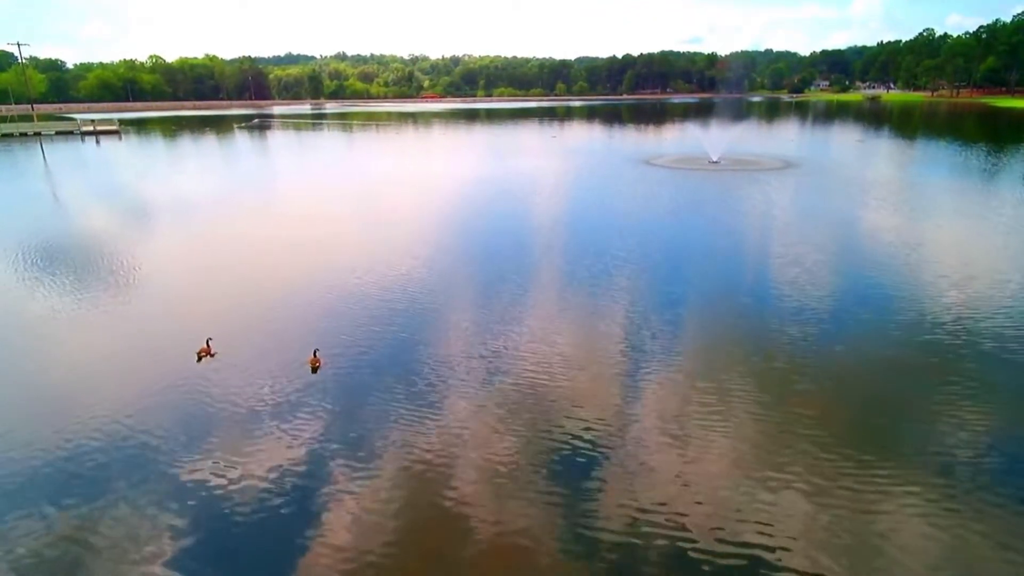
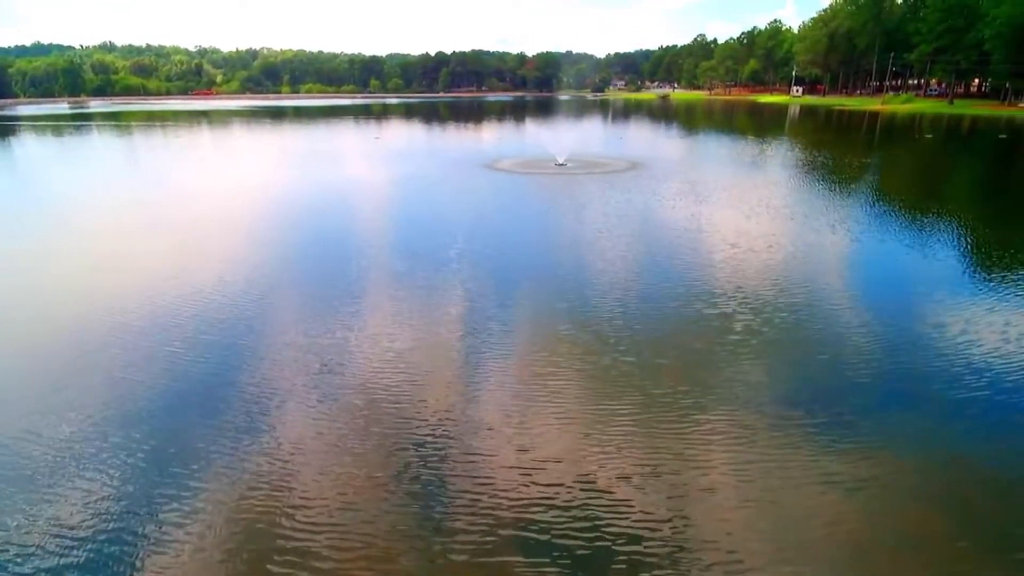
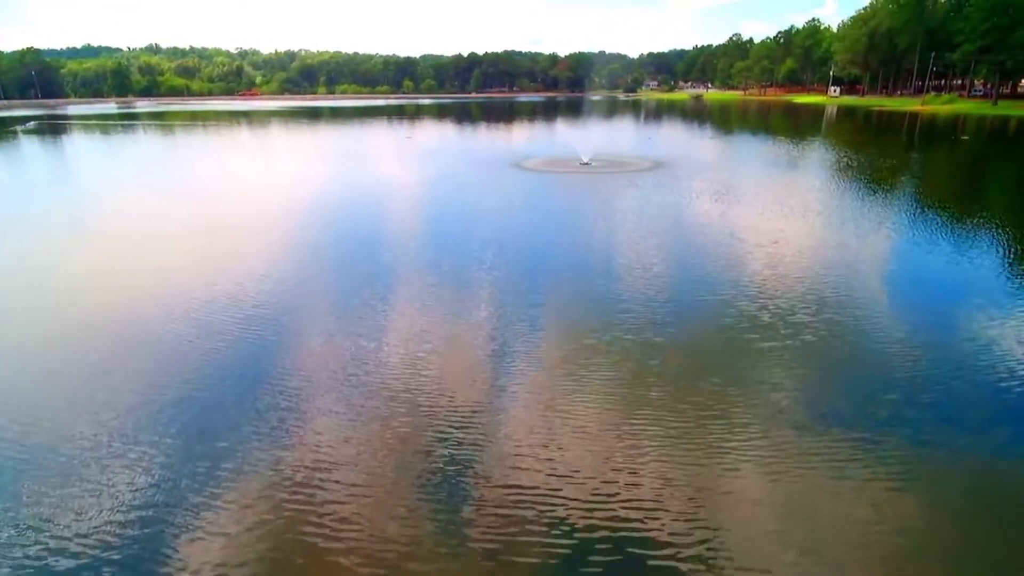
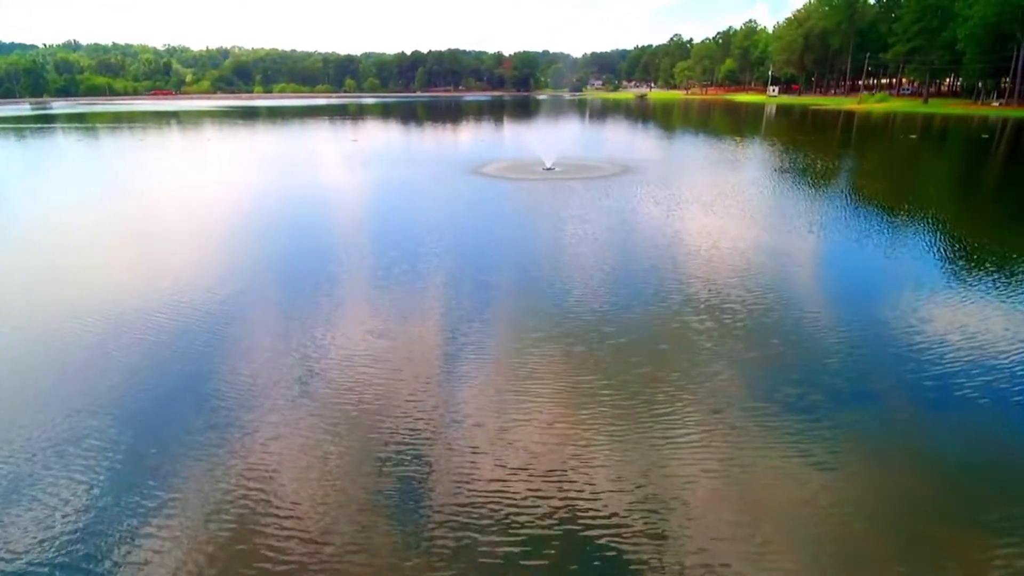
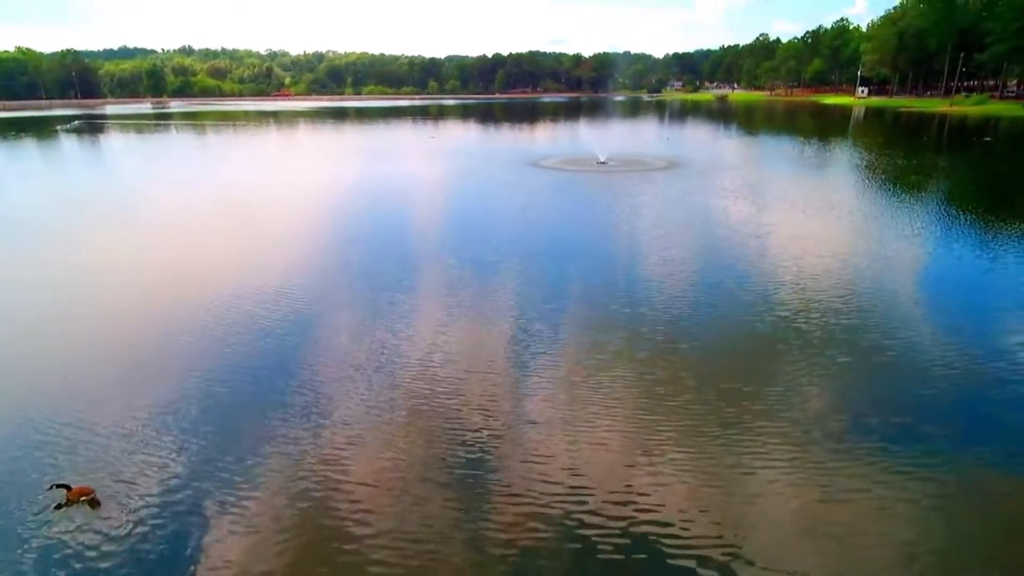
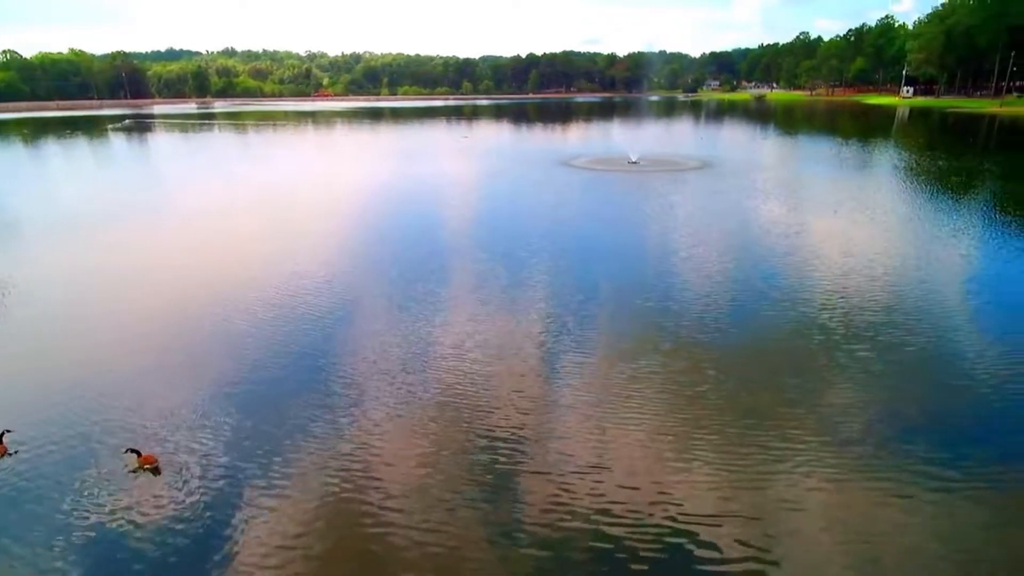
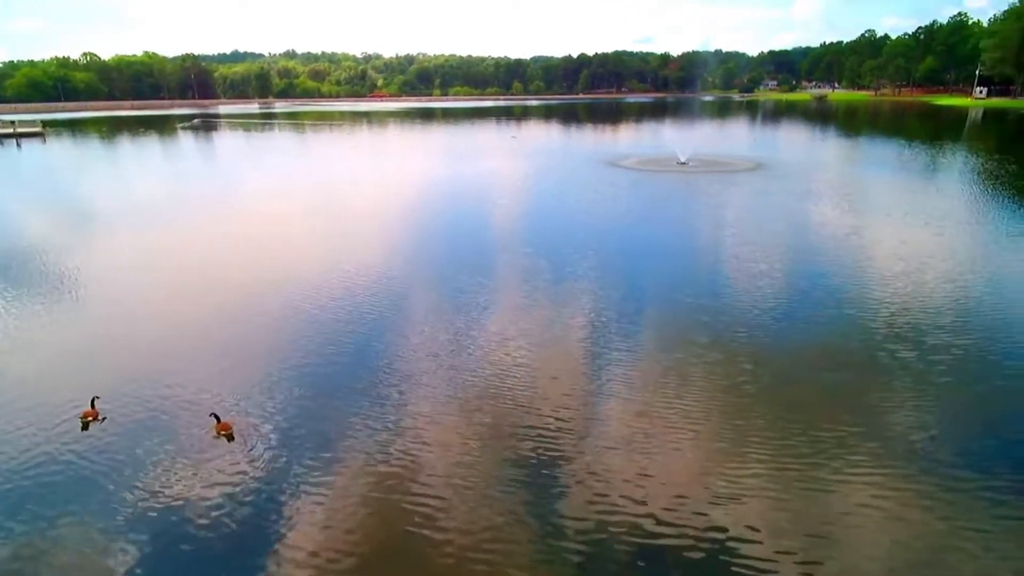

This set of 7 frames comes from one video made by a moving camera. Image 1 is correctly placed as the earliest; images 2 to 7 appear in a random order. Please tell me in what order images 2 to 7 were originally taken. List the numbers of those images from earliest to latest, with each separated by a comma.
7, 6, 5, 3, 2, 4
